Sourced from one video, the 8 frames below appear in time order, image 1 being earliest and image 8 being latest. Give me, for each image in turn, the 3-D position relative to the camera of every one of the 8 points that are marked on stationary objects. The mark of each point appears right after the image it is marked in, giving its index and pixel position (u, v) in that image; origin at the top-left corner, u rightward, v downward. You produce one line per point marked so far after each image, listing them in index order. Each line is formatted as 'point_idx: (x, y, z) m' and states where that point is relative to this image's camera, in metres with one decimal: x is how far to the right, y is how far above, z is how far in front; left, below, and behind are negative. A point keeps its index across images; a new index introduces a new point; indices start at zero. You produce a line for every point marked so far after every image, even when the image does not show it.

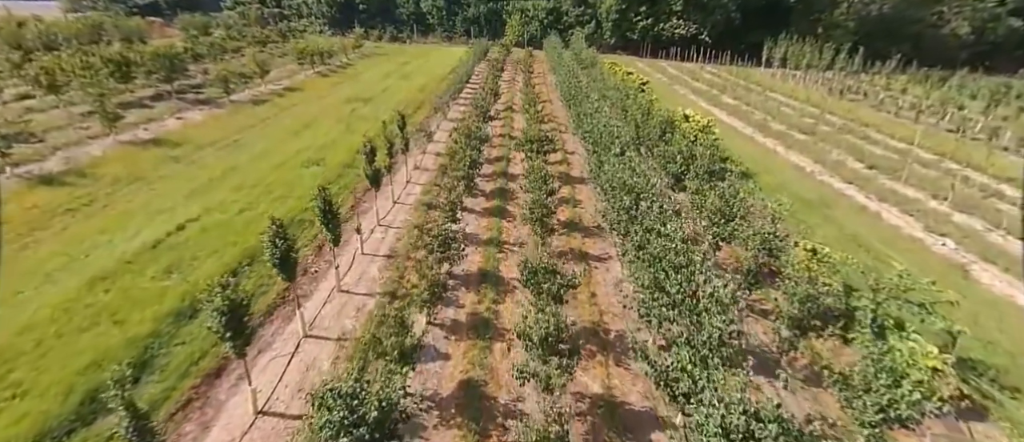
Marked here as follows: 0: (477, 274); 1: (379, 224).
0: (-1.1, -1.7, +14.8) m
1: (-5.1, -0.1, +17.4) m
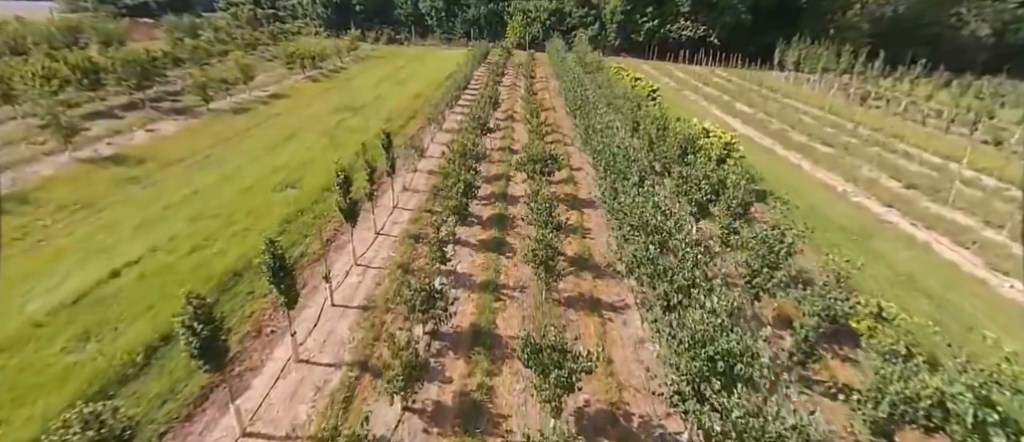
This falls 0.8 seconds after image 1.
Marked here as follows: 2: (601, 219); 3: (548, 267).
0: (-1.2, -3.0, +12.3) m
1: (-5.1, -1.4, +14.9) m
2: (+3.9, 0.0, +19.6) m
3: (+1.1, -1.3, +13.2) m
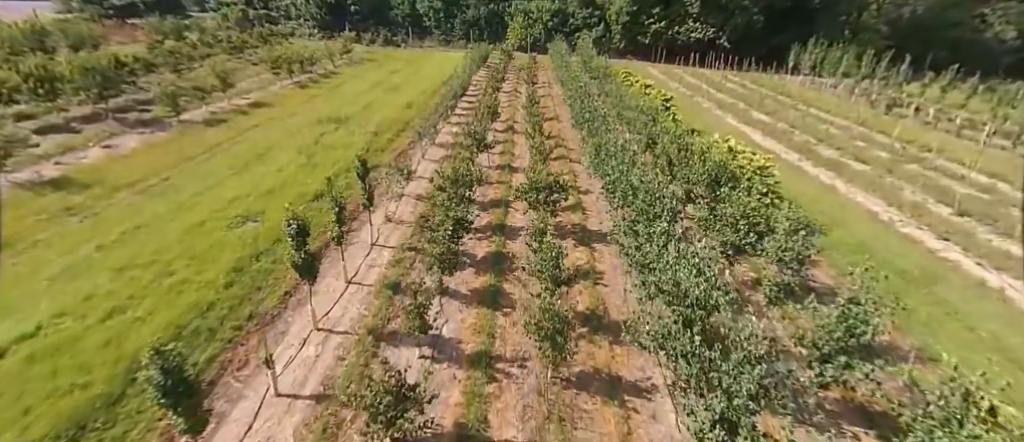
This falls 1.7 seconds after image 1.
0: (-1.2, -4.4, +9.4) m
1: (-5.2, -2.8, +12.0) m
2: (+3.8, -1.4, +16.7) m
3: (+1.0, -2.8, +10.3) m
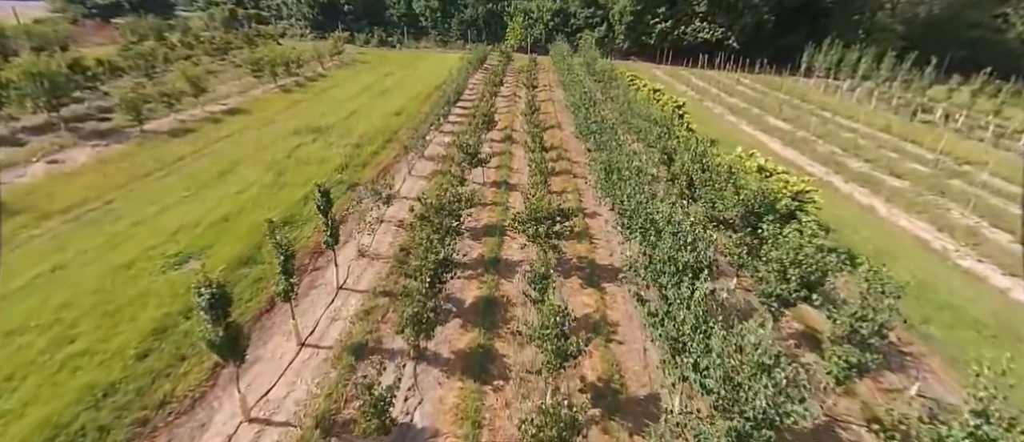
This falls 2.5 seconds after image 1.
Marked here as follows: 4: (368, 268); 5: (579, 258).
0: (-1.4, -5.6, +6.6) m
1: (-5.4, -4.0, +9.2) m
2: (+3.6, -2.6, +13.9) m
3: (+0.8, -4.0, +7.5) m
4: (-4.7, -1.5, +14.8) m
5: (+2.4, -1.3, +16.5) m
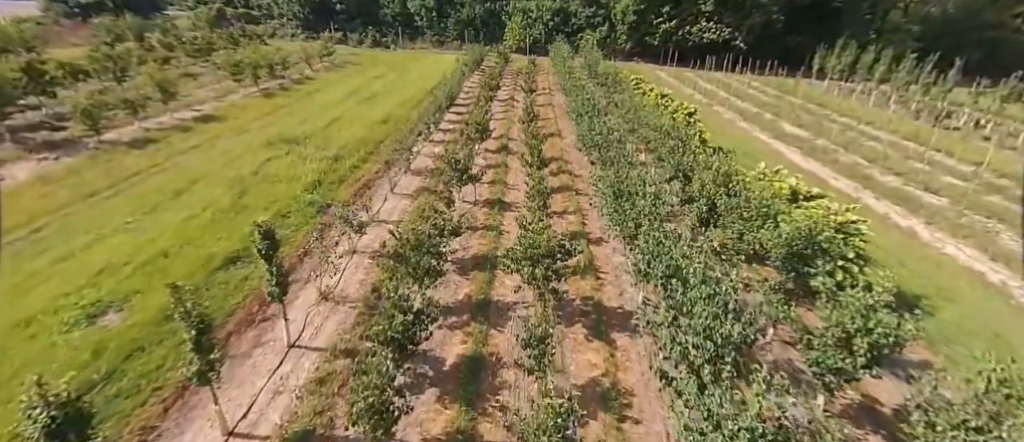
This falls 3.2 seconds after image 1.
0: (-1.7, -6.7, +4.1) m
1: (-5.6, -5.1, +6.7) m
2: (+3.4, -3.7, +11.4) m
3: (+0.6, -5.0, +5.0) m
4: (-5.0, -2.6, +12.3) m
5: (+2.2, -2.4, +14.0) m
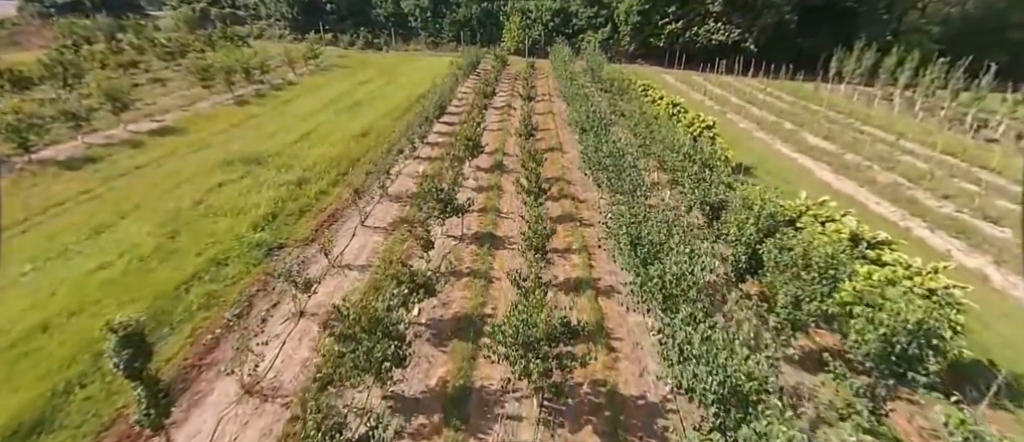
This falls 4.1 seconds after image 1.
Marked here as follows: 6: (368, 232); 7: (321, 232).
0: (-2.0, -8.2, +0.8) m
1: (-5.9, -6.5, +3.5) m
2: (+3.1, -5.2, +8.1) m
3: (+0.3, -6.5, +1.8) m
4: (-5.2, -4.1, +9.0) m
5: (+1.9, -3.8, +10.8) m
6: (-5.3, -0.4, +16.7) m
7: (-6.9, -0.4, +16.2) m
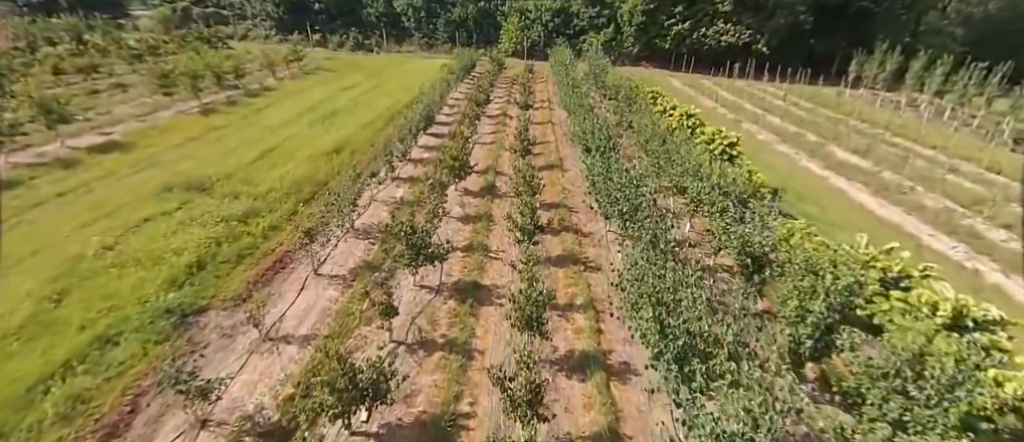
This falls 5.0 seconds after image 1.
0: (-2.3, -9.6, -2.5) m
1: (-6.3, -8.0, +0.2) m
2: (+2.7, -6.6, +4.8) m
3: (-0.1, -8.0, -1.6) m
4: (-5.6, -5.5, +5.7) m
5: (+1.6, -5.3, +7.4) m
6: (-5.7, -1.9, +13.3) m
7: (-7.2, -1.8, +12.9) m
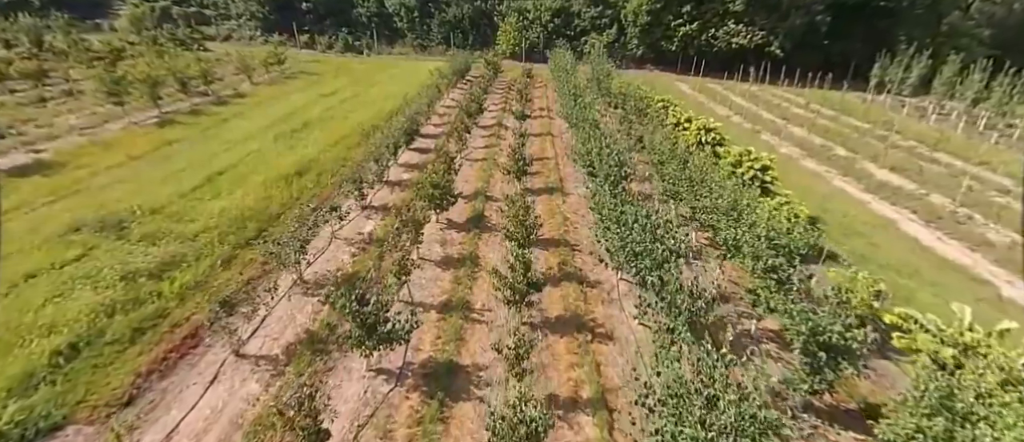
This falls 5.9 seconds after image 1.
0: (-2.7, -11.1, -5.9) m
1: (-6.7, -9.5, -3.2) m
2: (+2.4, -8.1, +1.3) m
3: (-0.5, -9.5, -5.0) m
4: (-6.0, -7.0, +2.3) m
5: (+1.2, -6.8, +4.0) m
6: (-6.0, -3.4, +9.9) m
7: (-7.6, -3.3, +9.5) m
